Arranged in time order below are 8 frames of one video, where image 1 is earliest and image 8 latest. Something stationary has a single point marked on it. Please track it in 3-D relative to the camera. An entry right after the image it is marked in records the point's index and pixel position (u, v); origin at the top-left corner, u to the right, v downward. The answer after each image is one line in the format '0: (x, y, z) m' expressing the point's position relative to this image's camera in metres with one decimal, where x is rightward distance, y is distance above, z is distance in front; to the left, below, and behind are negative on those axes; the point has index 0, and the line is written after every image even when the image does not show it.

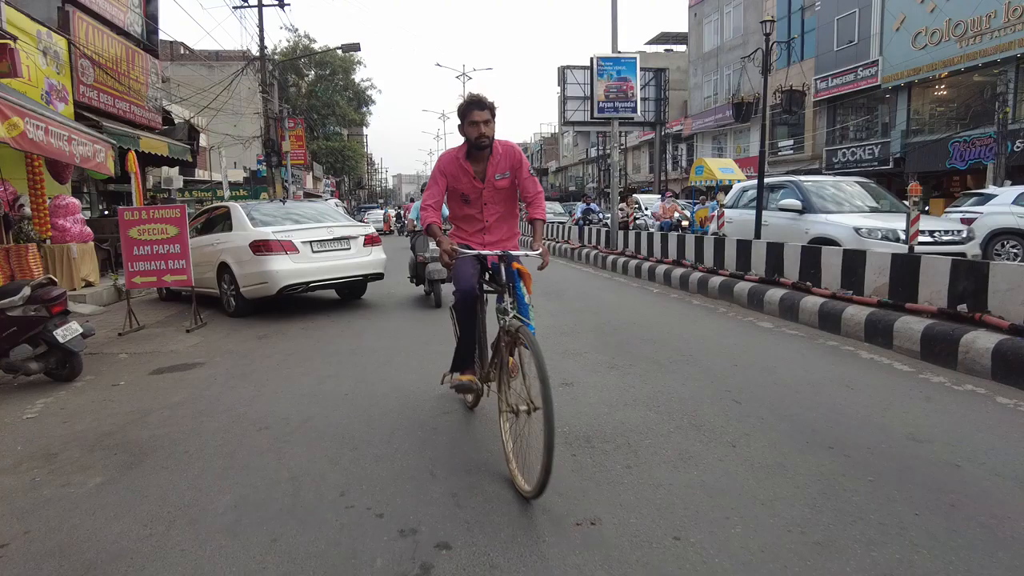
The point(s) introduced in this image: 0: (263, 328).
0: (-3.2, -0.5, +8.5) m
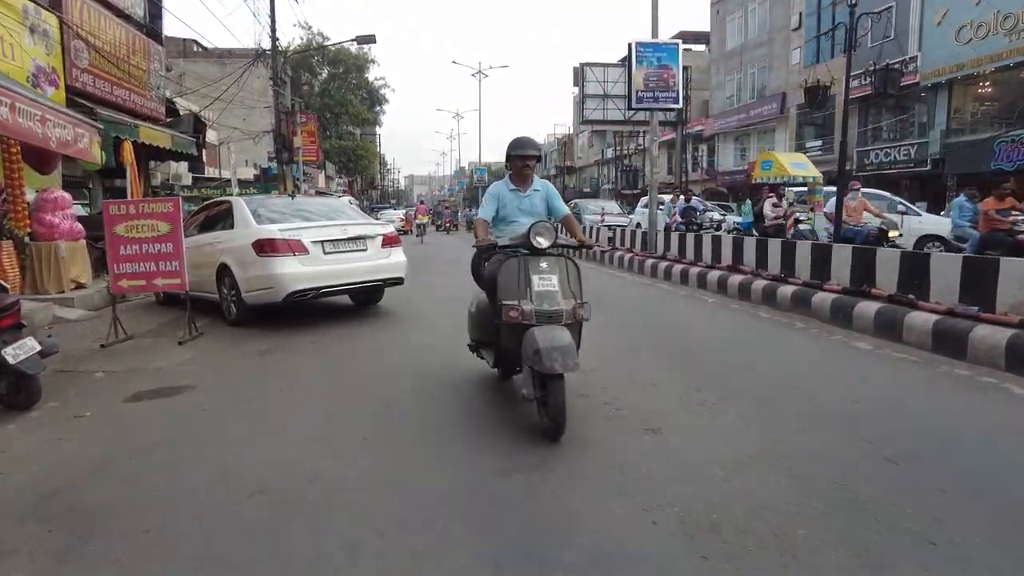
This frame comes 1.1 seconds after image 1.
0: (-2.7, -0.6, +7.4) m
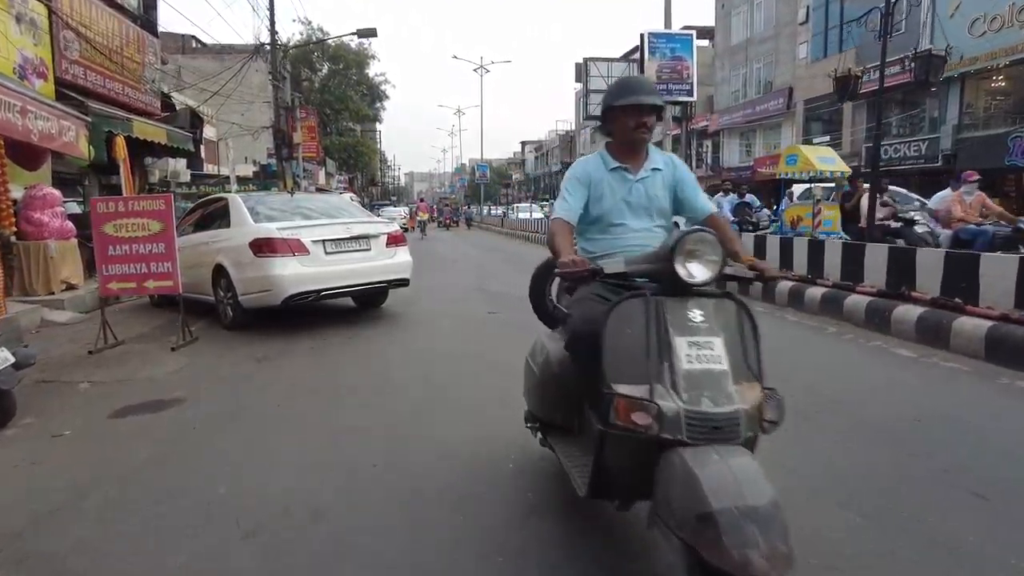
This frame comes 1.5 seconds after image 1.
0: (-2.6, -0.6, +7.0) m
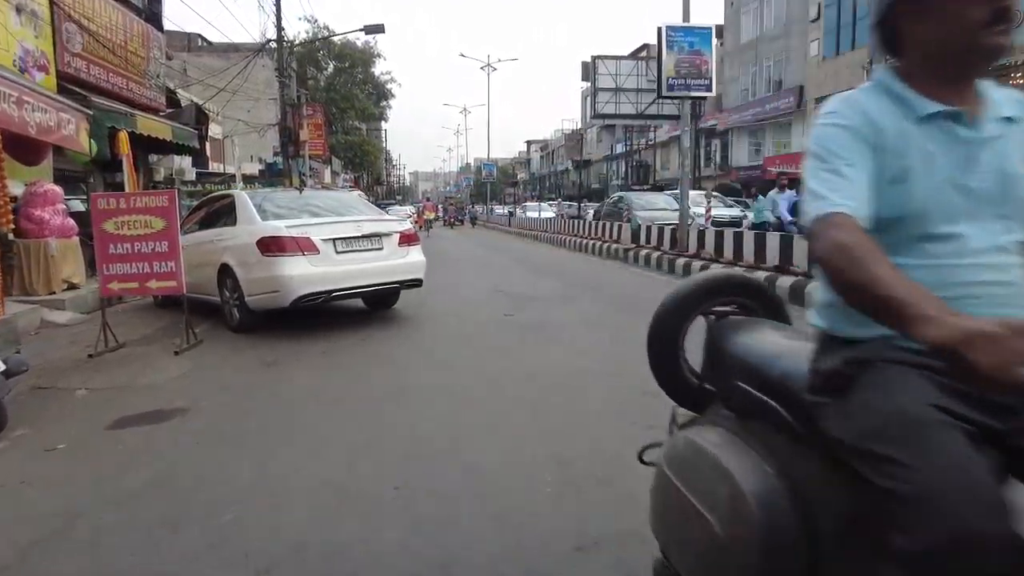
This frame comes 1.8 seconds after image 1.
0: (-2.4, -0.6, +6.6) m
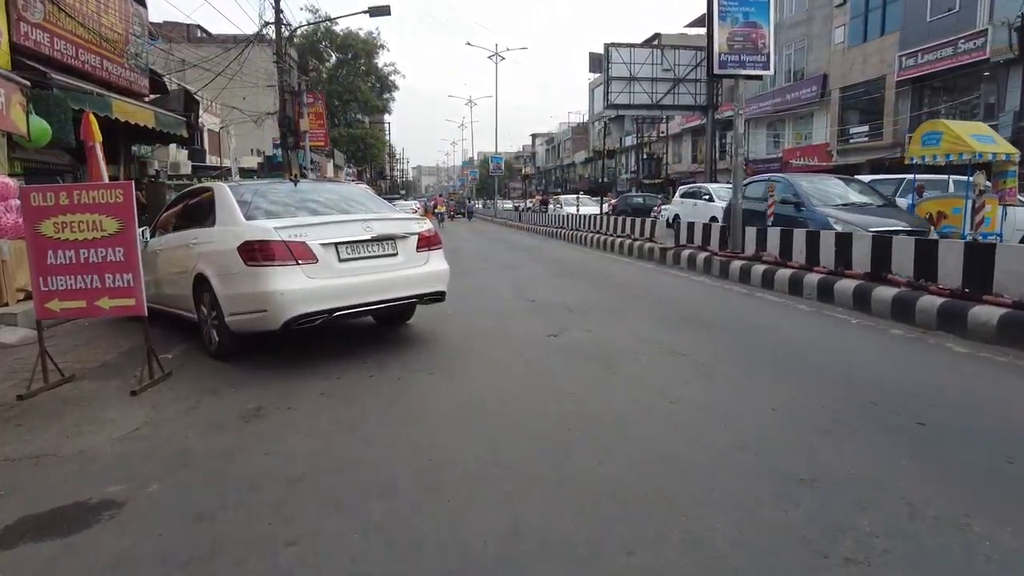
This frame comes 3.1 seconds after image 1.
0: (-1.9, -0.8, +5.1) m
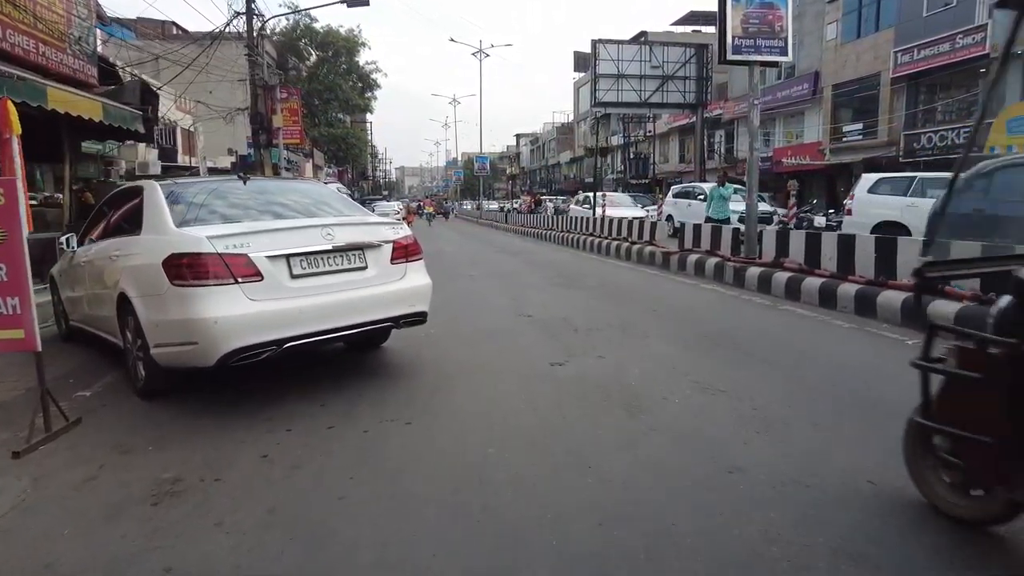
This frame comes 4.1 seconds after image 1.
0: (-1.9, -0.9, +4.0) m
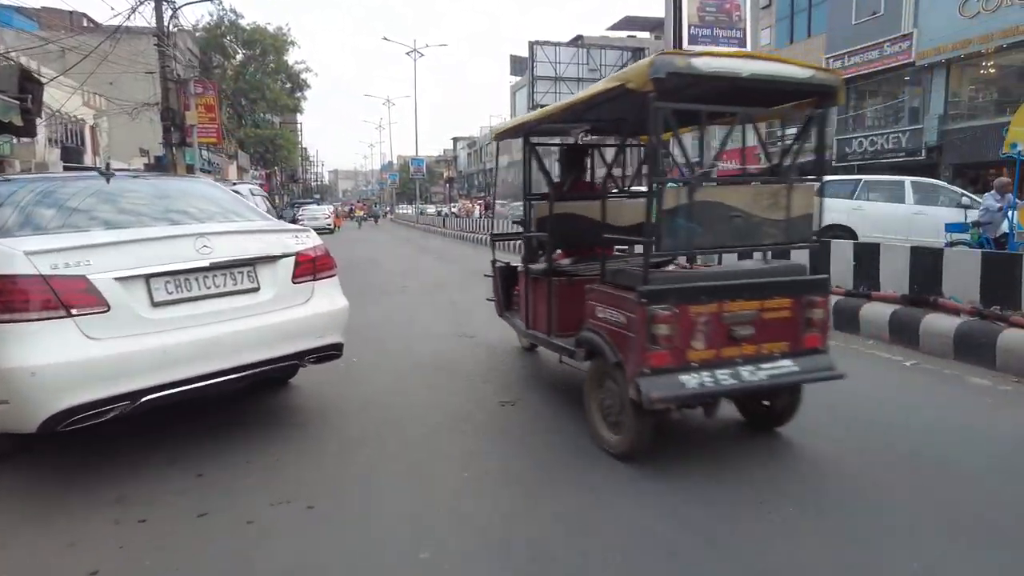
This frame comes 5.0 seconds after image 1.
0: (-2.2, -1.1, +2.7) m
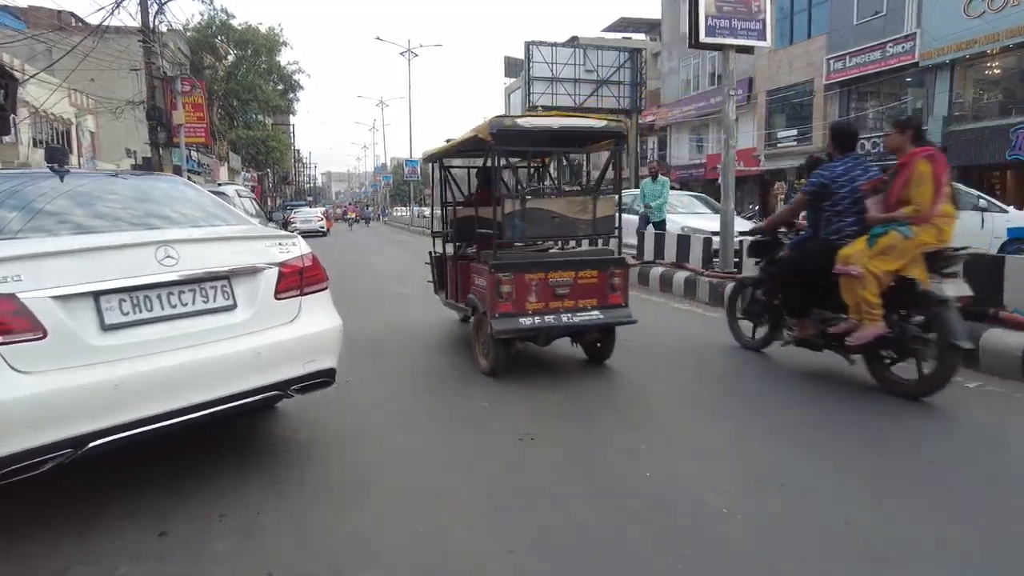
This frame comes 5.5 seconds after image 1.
0: (-2.0, -1.2, +2.1) m
